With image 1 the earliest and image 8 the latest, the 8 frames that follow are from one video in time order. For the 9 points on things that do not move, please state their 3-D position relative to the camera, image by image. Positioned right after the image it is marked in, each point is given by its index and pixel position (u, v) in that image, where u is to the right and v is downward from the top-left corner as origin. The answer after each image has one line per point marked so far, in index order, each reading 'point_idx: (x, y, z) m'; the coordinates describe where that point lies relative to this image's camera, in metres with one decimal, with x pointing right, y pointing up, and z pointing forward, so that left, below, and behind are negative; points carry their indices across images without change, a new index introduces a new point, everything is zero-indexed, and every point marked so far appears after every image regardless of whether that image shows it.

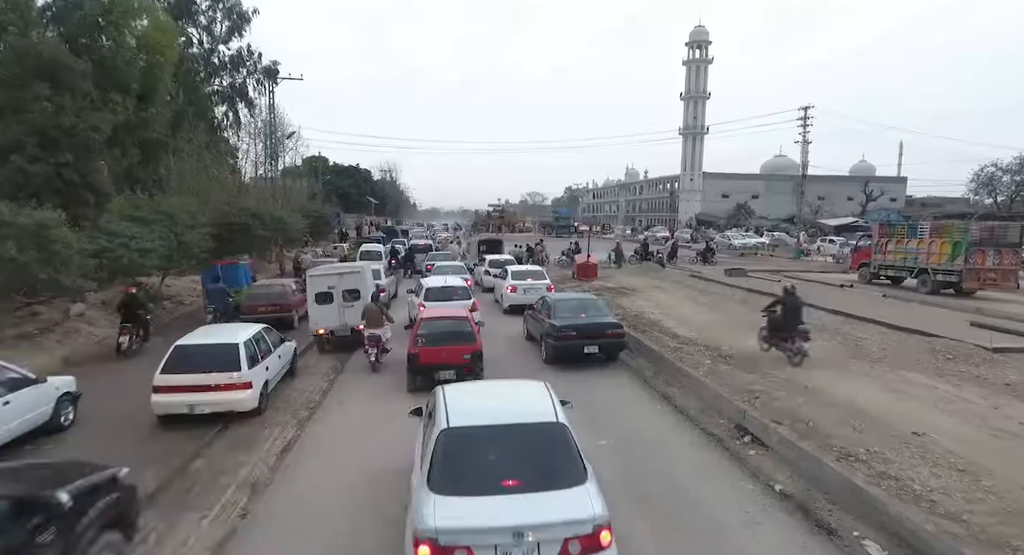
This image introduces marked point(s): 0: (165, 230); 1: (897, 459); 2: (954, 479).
0: (-12.3, +1.7, +18.3) m
1: (+5.0, -2.4, +6.7) m
2: (+5.3, -2.4, +6.2) m
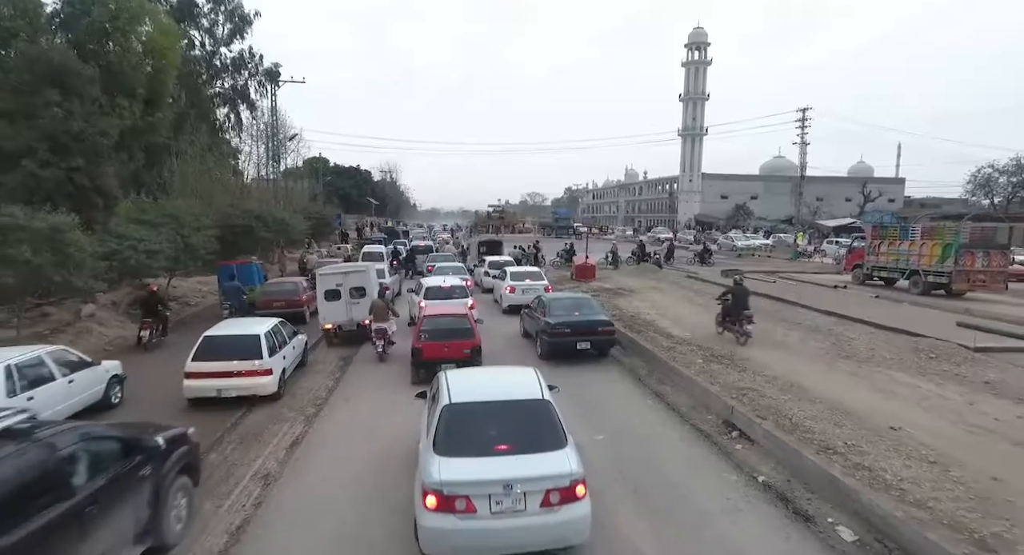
0: (-12.3, +1.6, +18.7) m
1: (+5.0, -2.4, +7.1) m
2: (+5.3, -2.5, +6.6) m
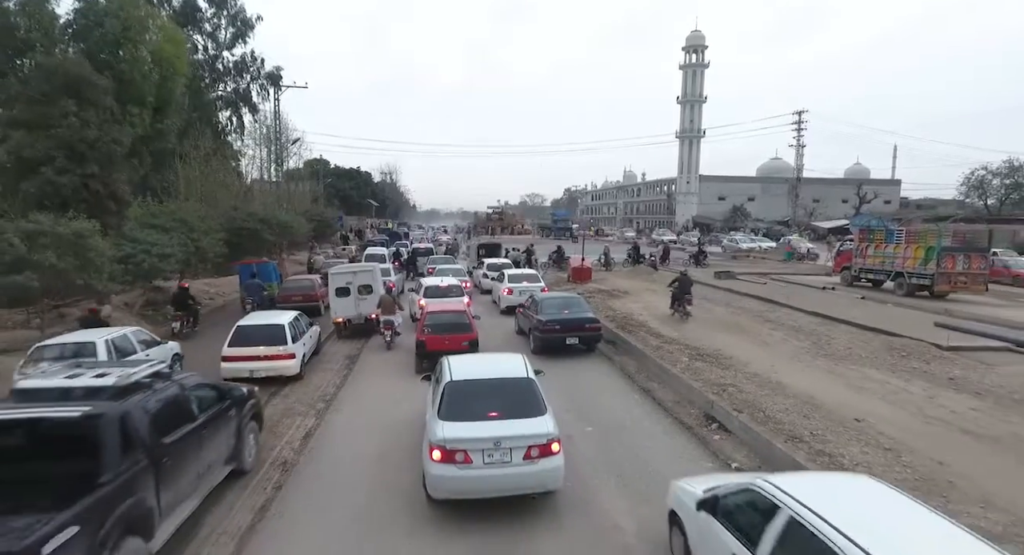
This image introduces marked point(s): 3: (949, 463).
0: (-12.4, +1.5, +19.4) m
1: (+4.9, -2.5, +7.9) m
2: (+5.2, -2.5, +7.3) m
3: (+6.0, -2.5, +7.2) m
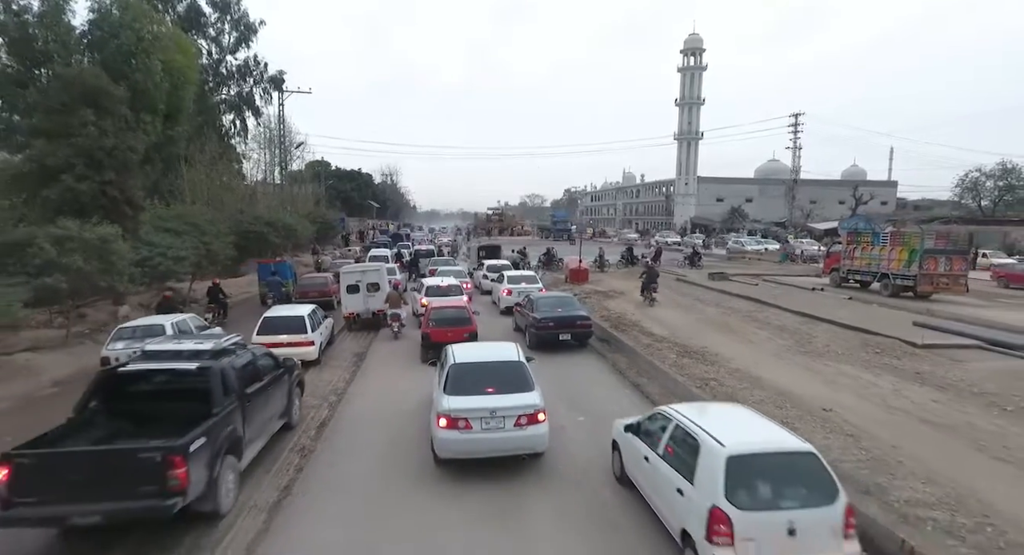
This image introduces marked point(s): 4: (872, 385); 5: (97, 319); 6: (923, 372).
0: (-12.4, +1.5, +20.2) m
1: (+4.9, -2.5, +8.7) m
2: (+5.2, -2.6, +8.2) m
3: (+6.0, -2.6, +8.0) m
4: (+7.6, -2.3, +11.0) m
5: (-13.3, -1.3, +16.5) m
6: (+9.3, -2.1, +11.6) m
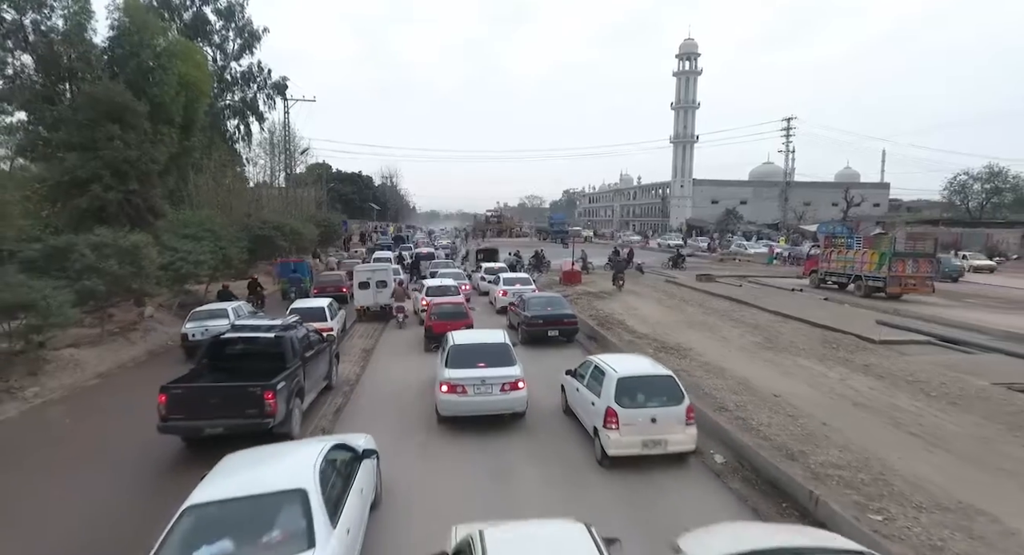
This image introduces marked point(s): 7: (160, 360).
0: (-12.6, +1.4, +21.7) m
1: (+4.7, -2.6, +10.1) m
2: (+5.0, -2.6, +9.6) m
3: (+5.8, -2.7, +9.4) m
4: (+7.5, -2.3, +12.4) m
5: (-13.5, -1.4, +18.0) m
6: (+9.1, -2.2, +13.1) m
7: (-10.2, -2.4, +15.0) m
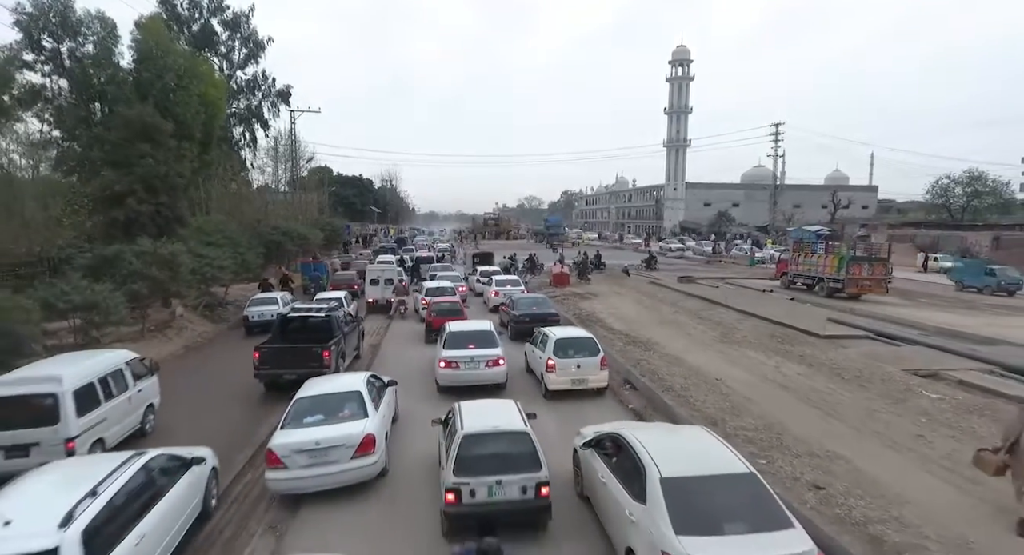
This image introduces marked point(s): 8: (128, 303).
0: (-13.0, +1.2, +23.9) m
1: (+4.3, -2.7, +12.3) m
2: (+4.7, -2.7, +11.8) m
3: (+5.5, -2.8, +11.7) m
4: (+7.1, -2.4, +14.7) m
5: (-13.8, -1.6, +20.2) m
6: (+8.7, -2.3, +15.3) m
7: (-10.6, -2.5, +17.2) m
8: (-12.0, -0.8, +16.2) m
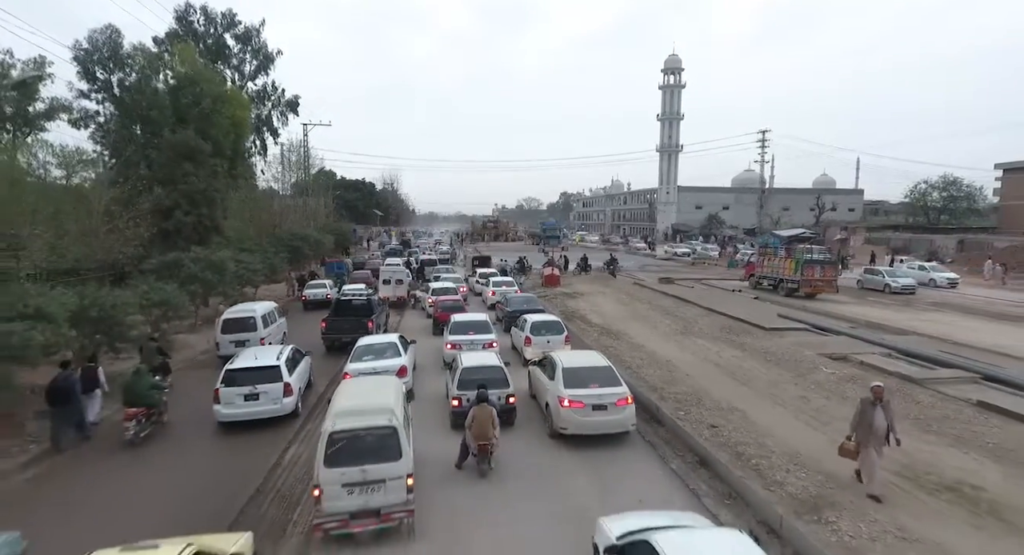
0: (-13.3, +1.1, +27.2) m
1: (+4.1, -2.7, +15.7) m
2: (+4.4, -2.8, +15.2) m
3: (+5.2, -2.8, +15.1) m
4: (+6.8, -2.5, +18.1) m
5: (-14.1, -1.7, +23.5) m
6: (+8.5, -2.4, +18.7) m
7: (-10.8, -2.6, +20.6) m
8: (-12.3, -0.9, +19.5) m
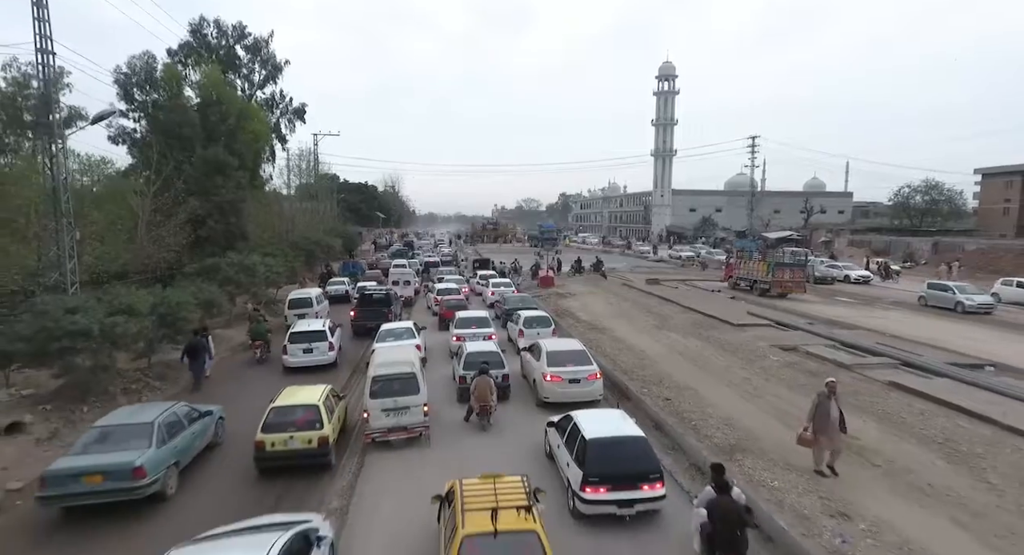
0: (-13.4, +1.0, +30.1) m
1: (+4.0, -2.8, +18.5) m
2: (+4.3, -2.9, +18.0) m
3: (+5.1, -2.9, +17.9) m
4: (+6.7, -2.6, +20.9) m
5: (-14.2, -1.8, +26.3) m
6: (+8.3, -2.4, +21.5) m
7: (-11.0, -2.7, +23.4) m
8: (-12.4, -1.0, +22.3) m
